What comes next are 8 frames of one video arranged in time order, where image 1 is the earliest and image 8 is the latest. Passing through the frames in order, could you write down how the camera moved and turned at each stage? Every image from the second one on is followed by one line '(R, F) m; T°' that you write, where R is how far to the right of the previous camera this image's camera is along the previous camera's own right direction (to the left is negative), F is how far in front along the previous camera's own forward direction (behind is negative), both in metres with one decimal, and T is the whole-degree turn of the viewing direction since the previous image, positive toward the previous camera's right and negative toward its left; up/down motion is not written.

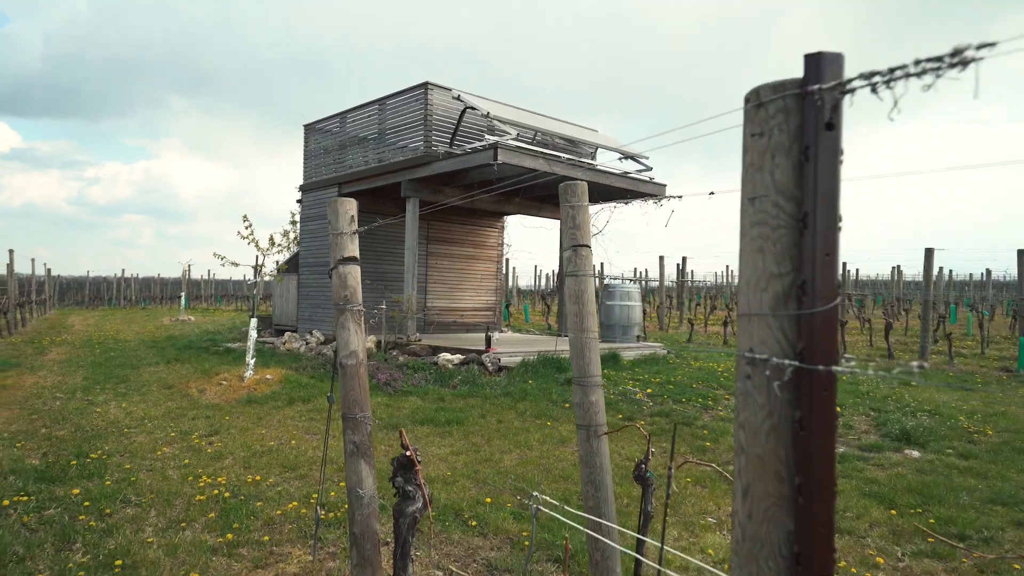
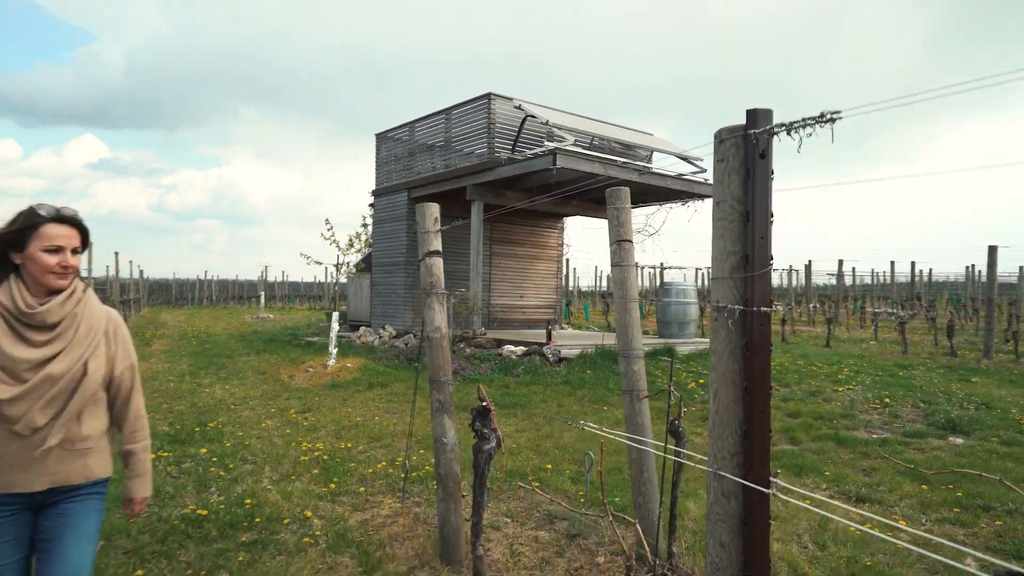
(0.0, -0.7) m; -5°
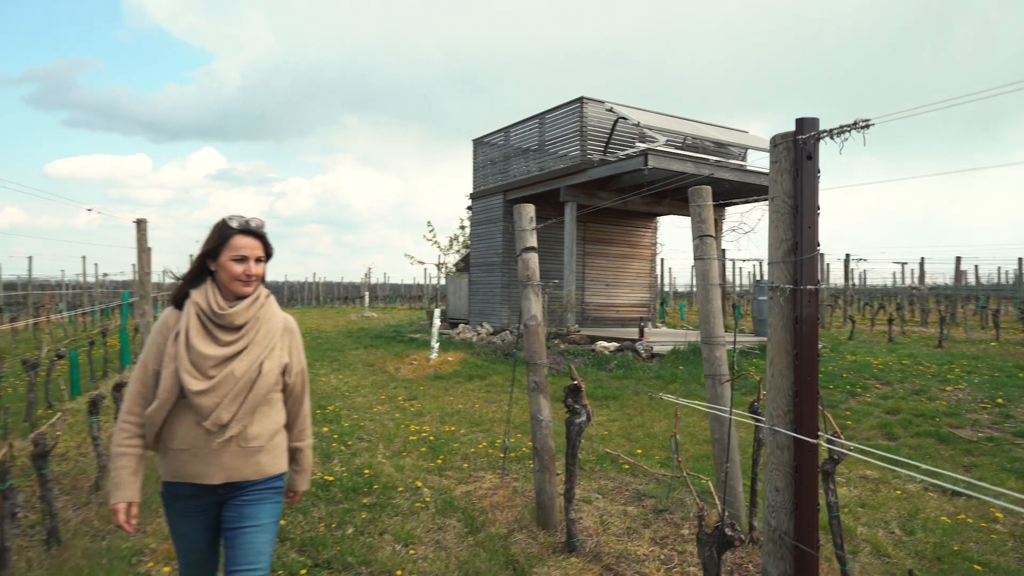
(0.0, -0.4) m; -8°
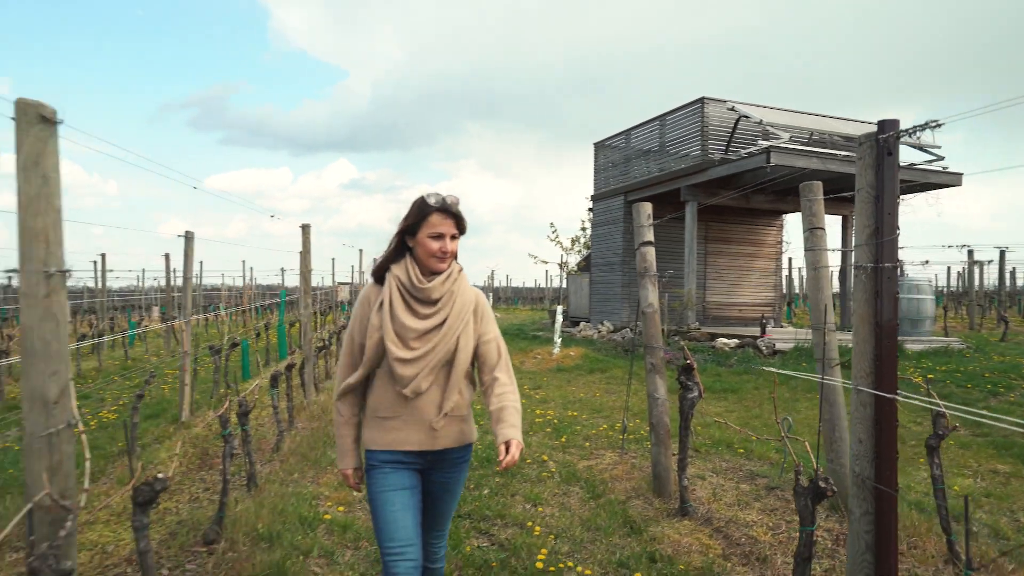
(0.0, -0.5) m; -10°
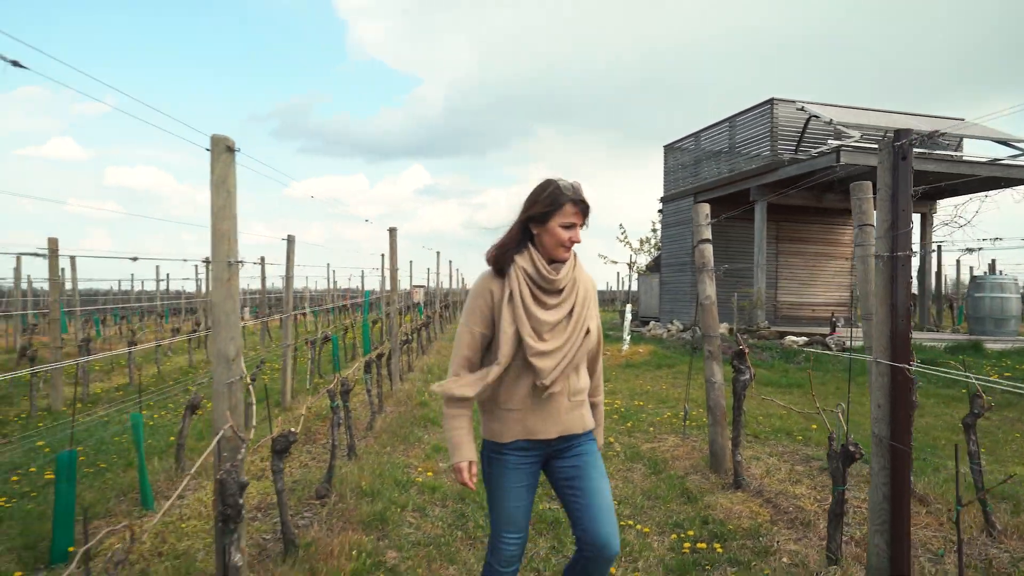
(0.0, -0.6) m; -6°
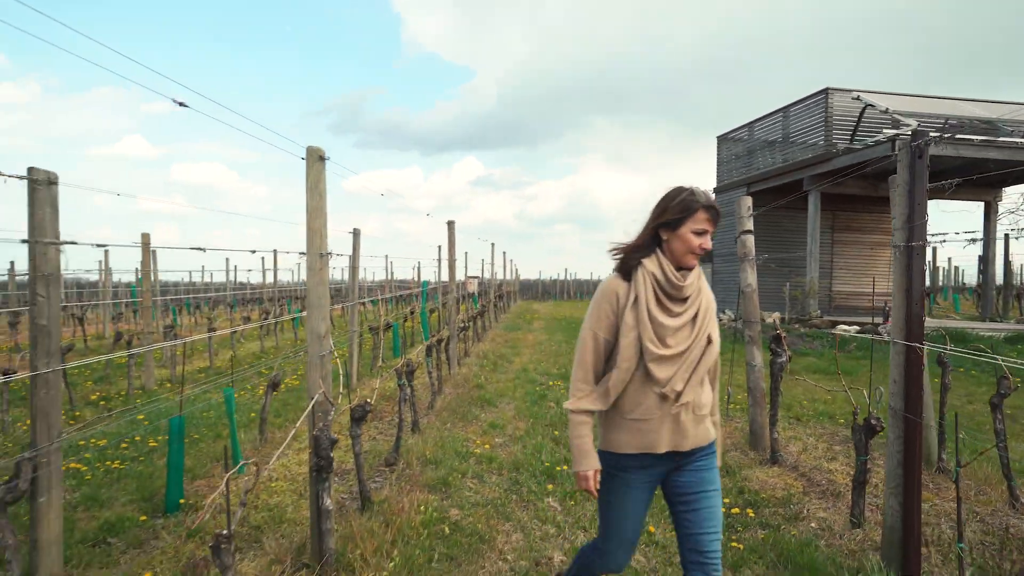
(0.0, -0.4) m; -5°
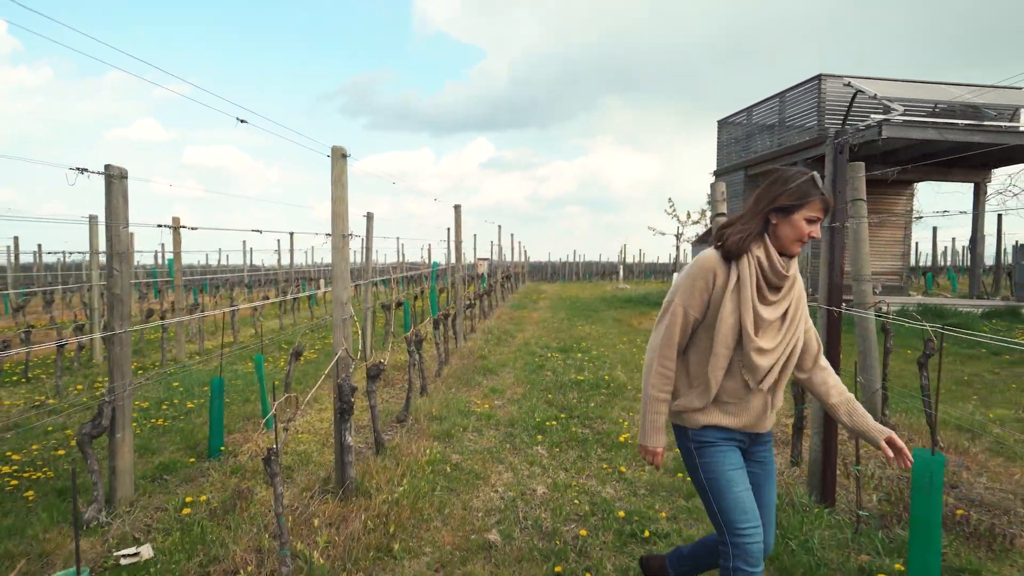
(+0.1, -0.7) m; -1°
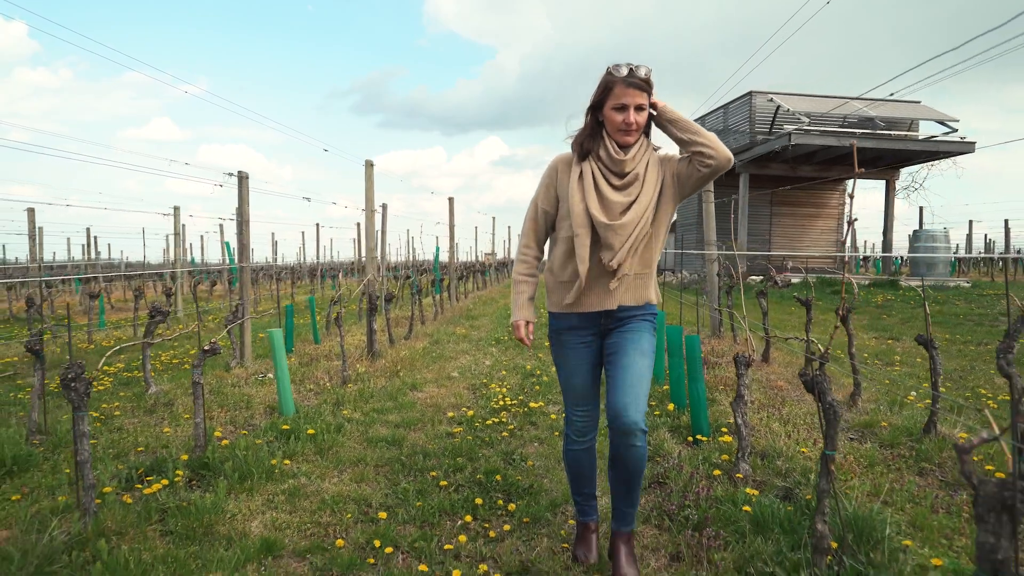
(+0.6, -3.0) m; -1°
